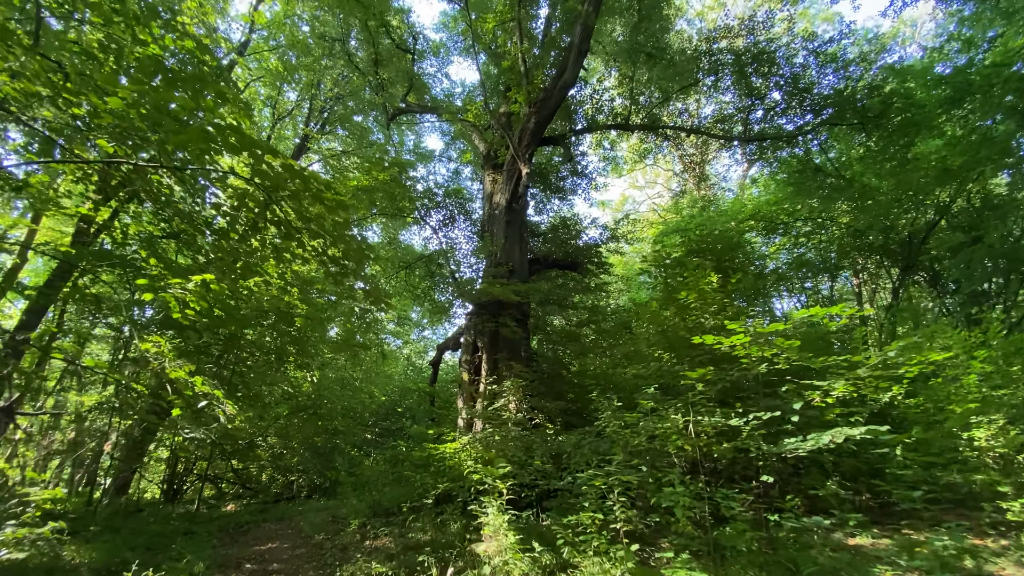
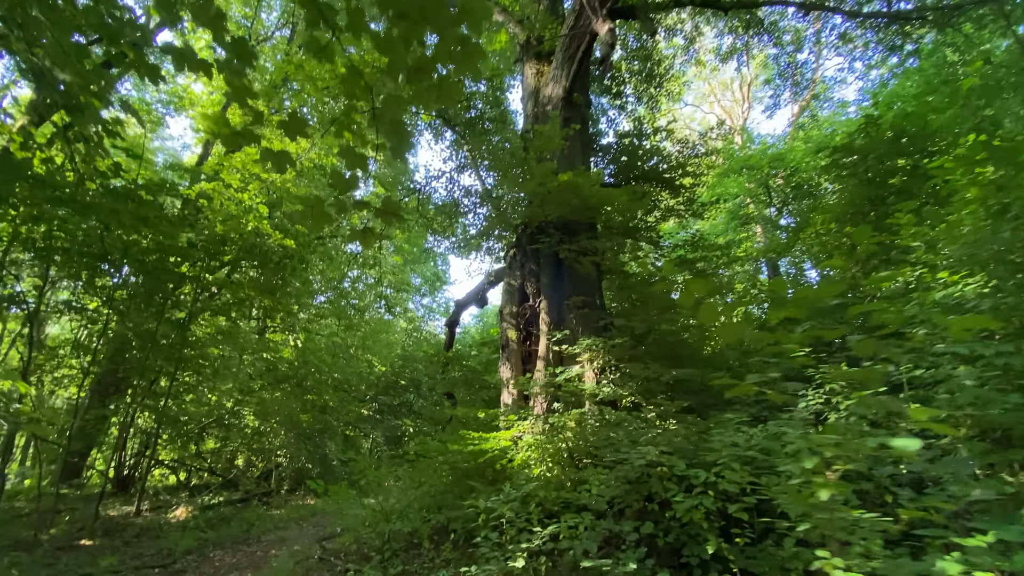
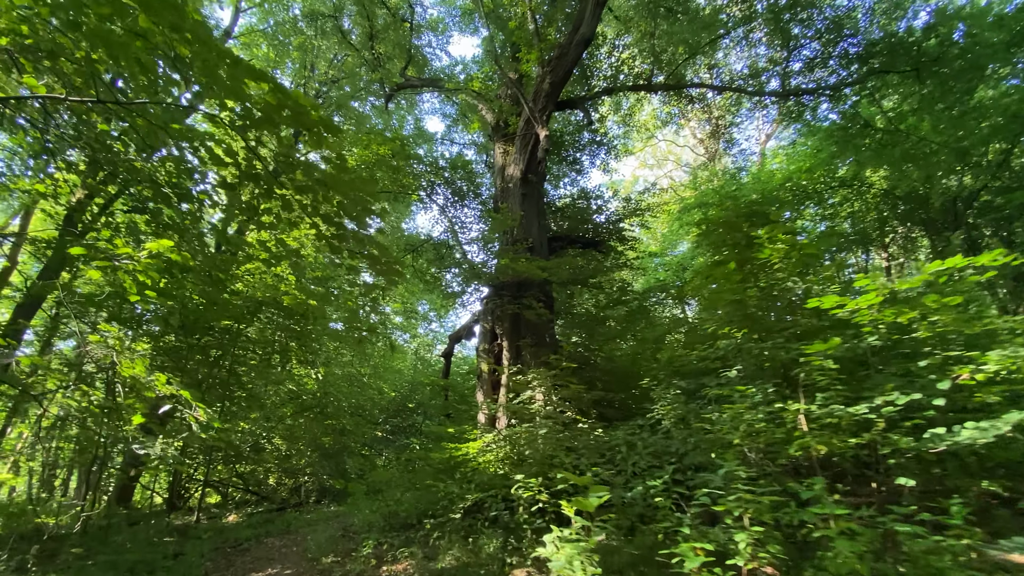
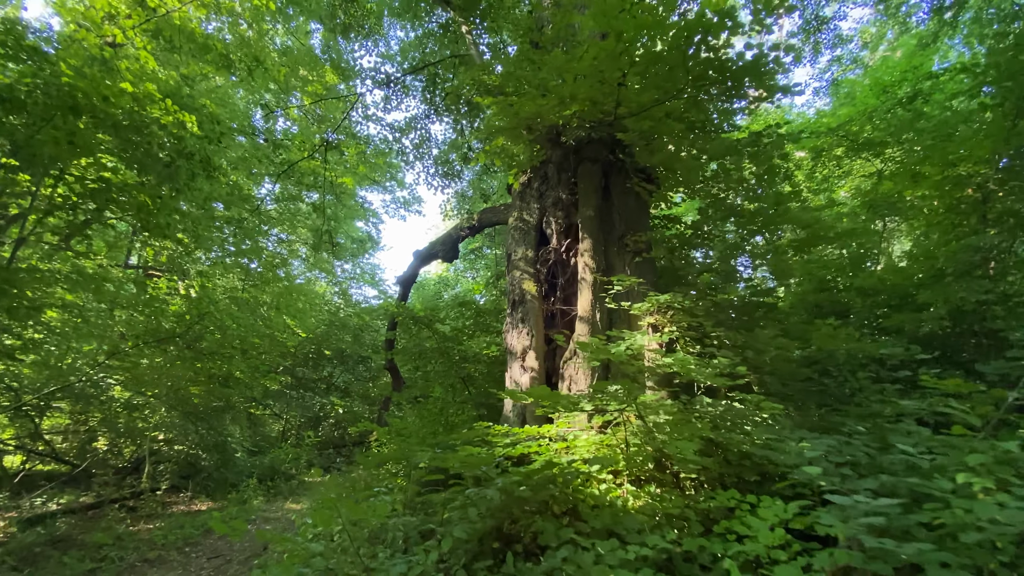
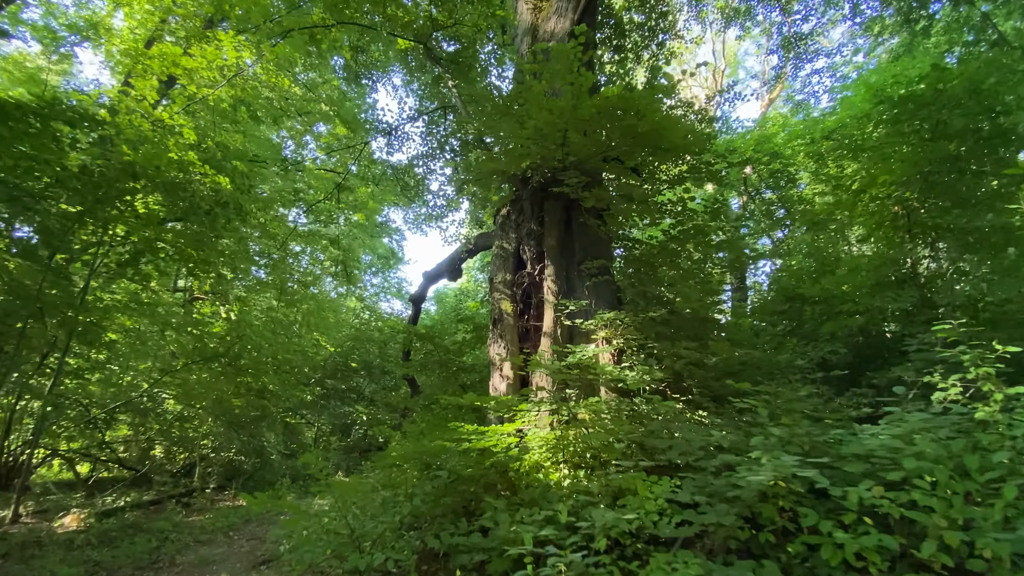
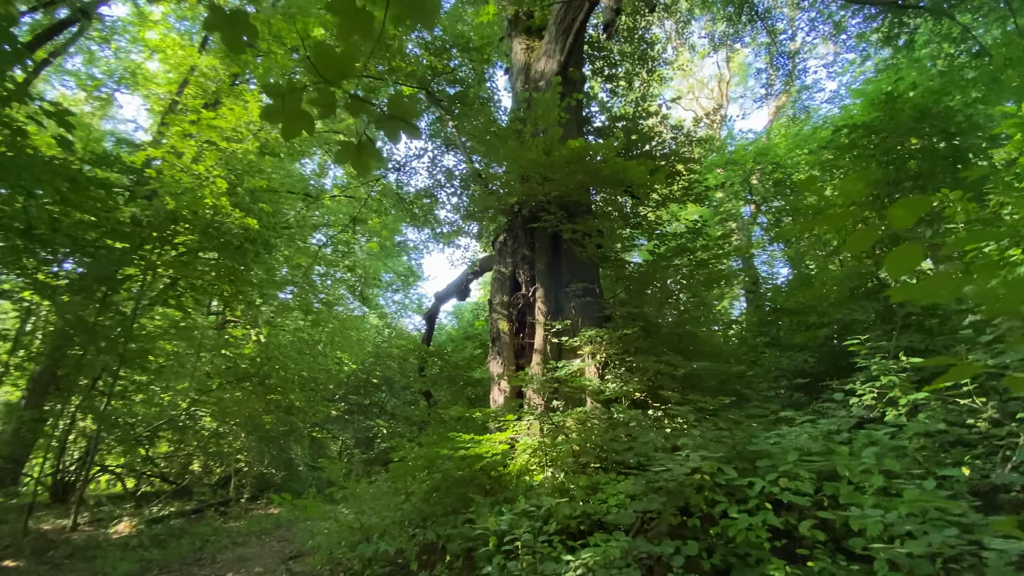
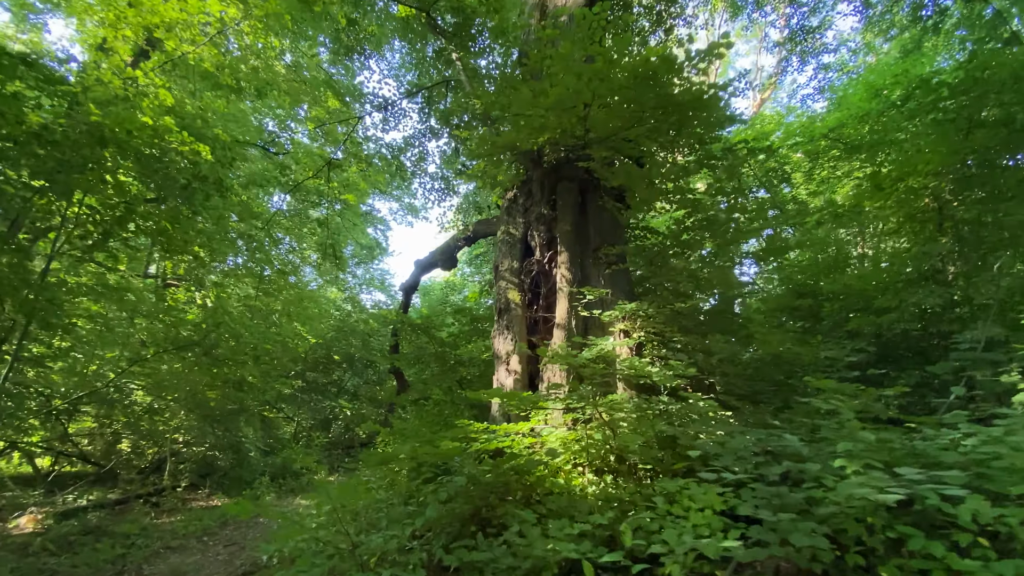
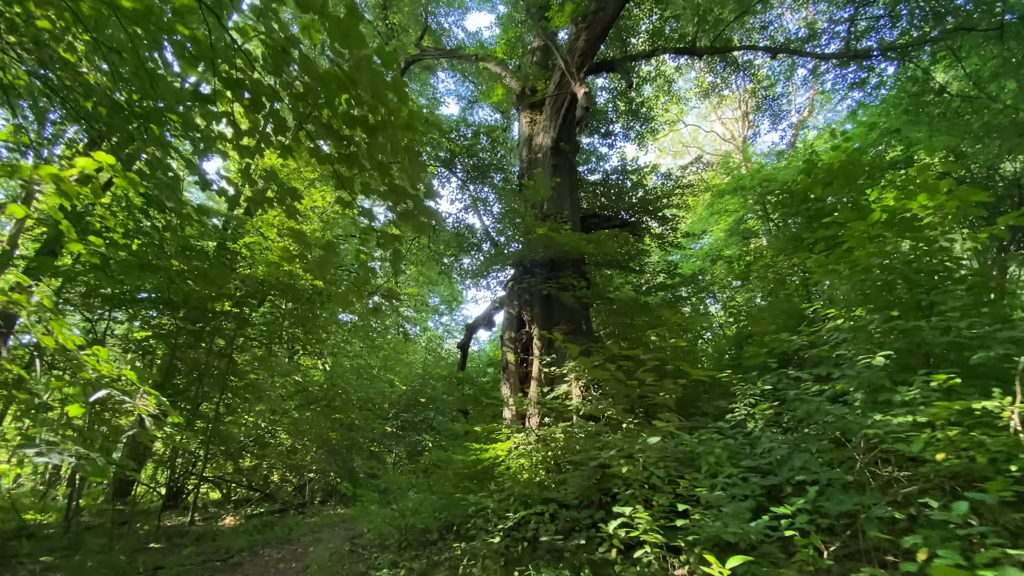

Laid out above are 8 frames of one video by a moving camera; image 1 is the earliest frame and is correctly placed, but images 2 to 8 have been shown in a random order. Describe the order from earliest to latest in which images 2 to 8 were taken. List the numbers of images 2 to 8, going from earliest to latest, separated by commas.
3, 8, 2, 6, 5, 7, 4
